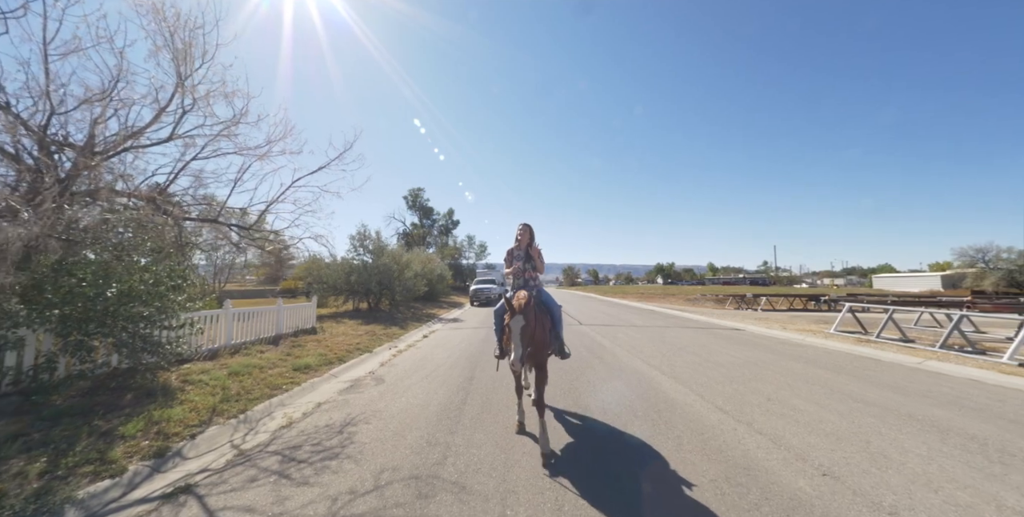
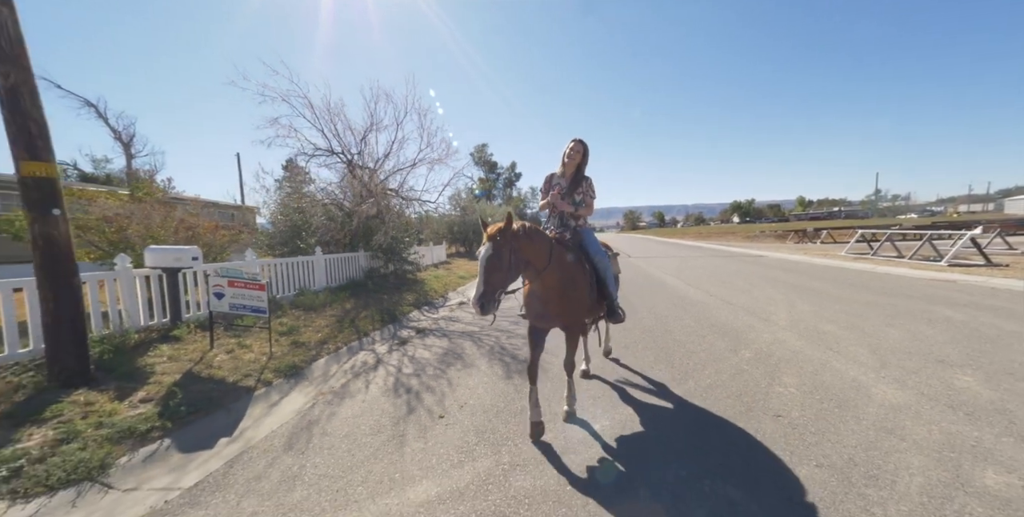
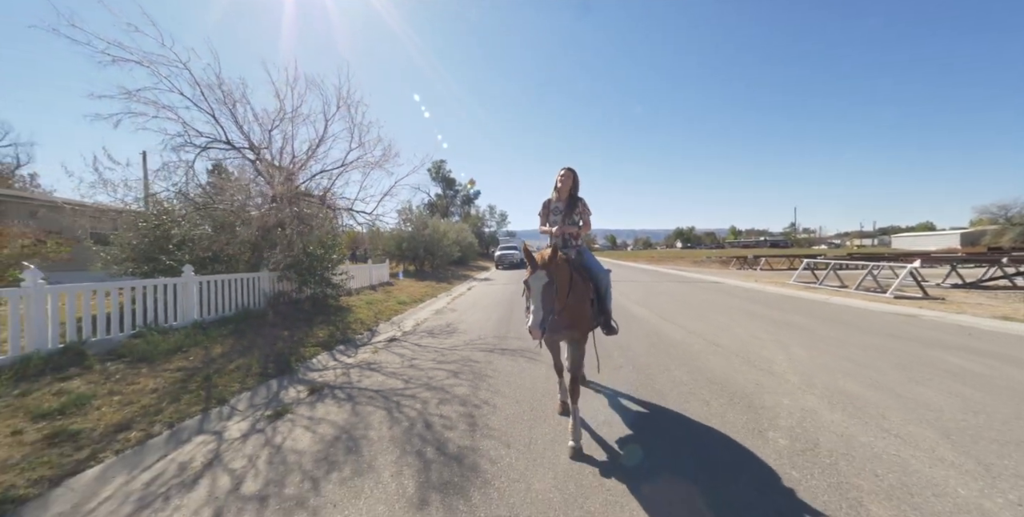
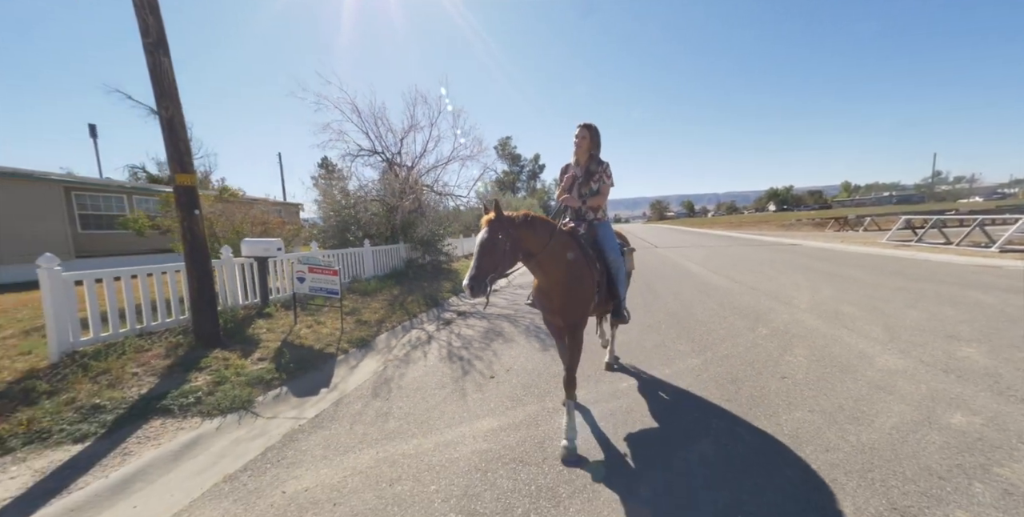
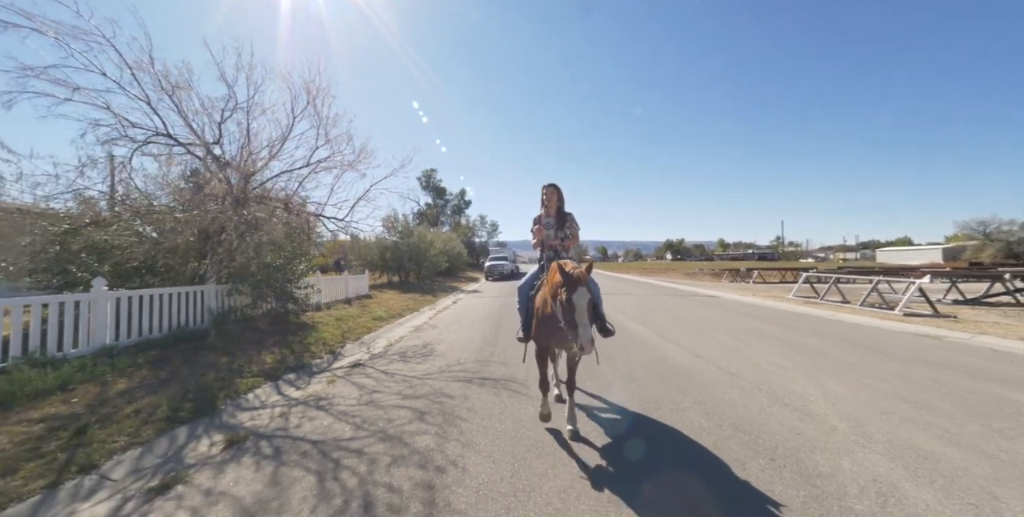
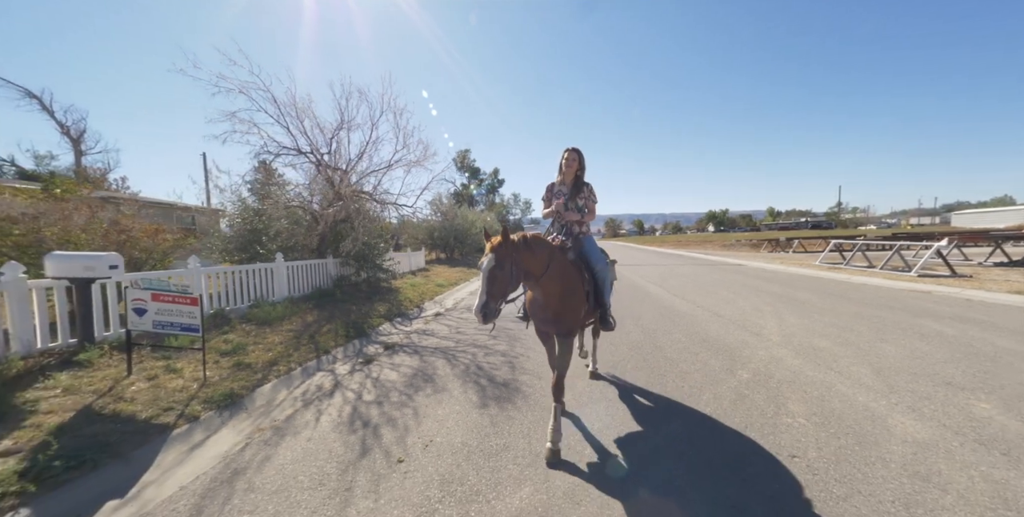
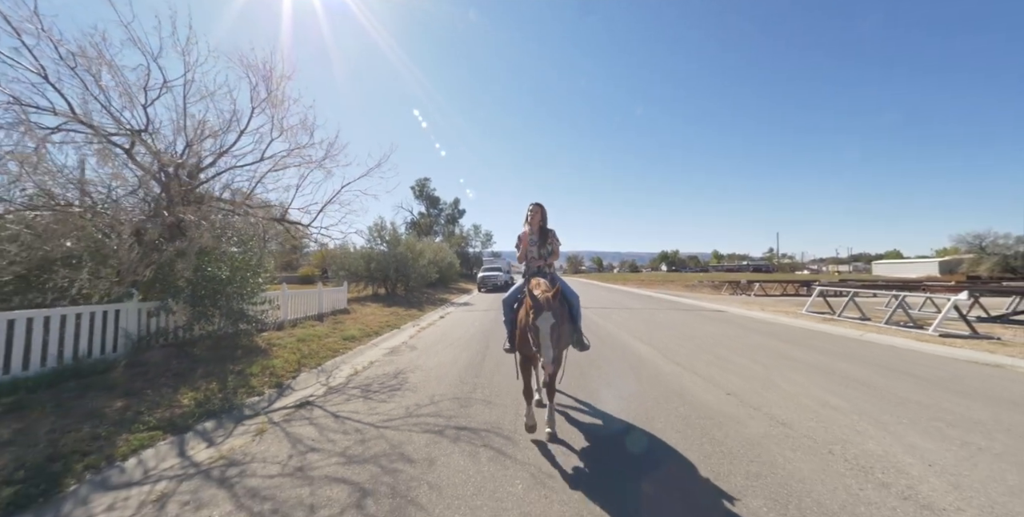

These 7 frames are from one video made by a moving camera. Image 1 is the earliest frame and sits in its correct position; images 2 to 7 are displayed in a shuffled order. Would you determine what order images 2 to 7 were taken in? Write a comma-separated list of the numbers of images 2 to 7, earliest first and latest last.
7, 5, 3, 6, 2, 4
